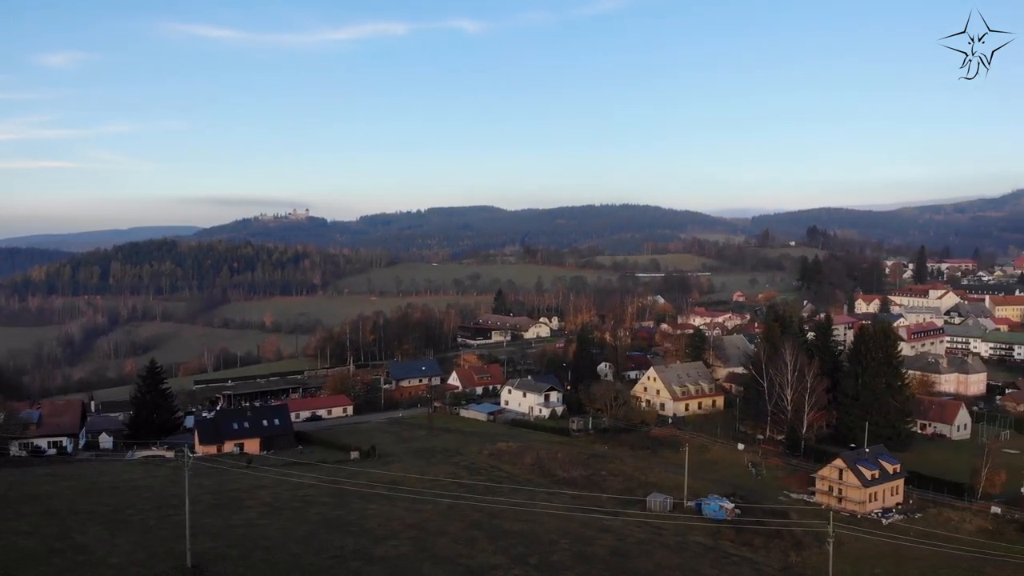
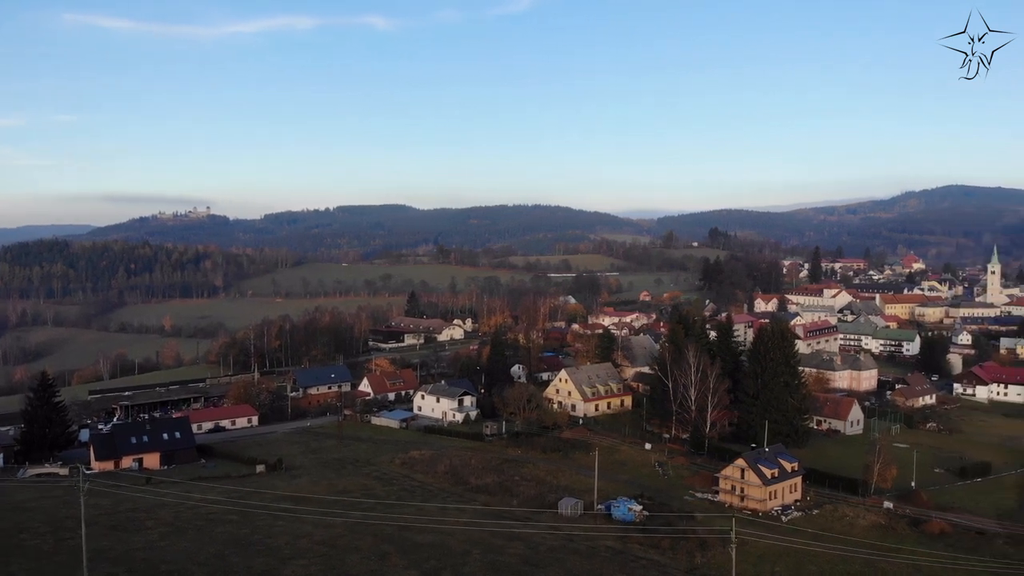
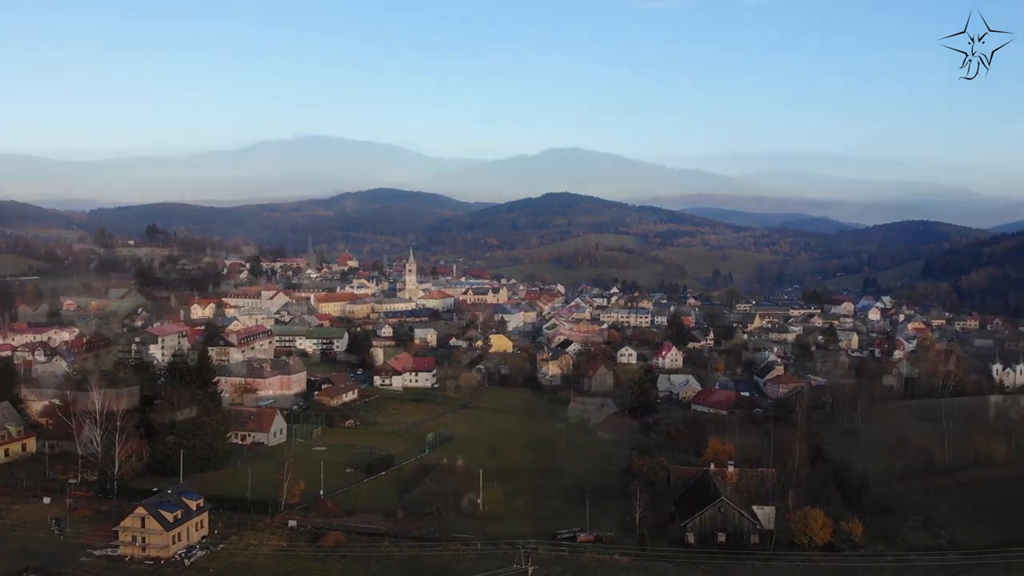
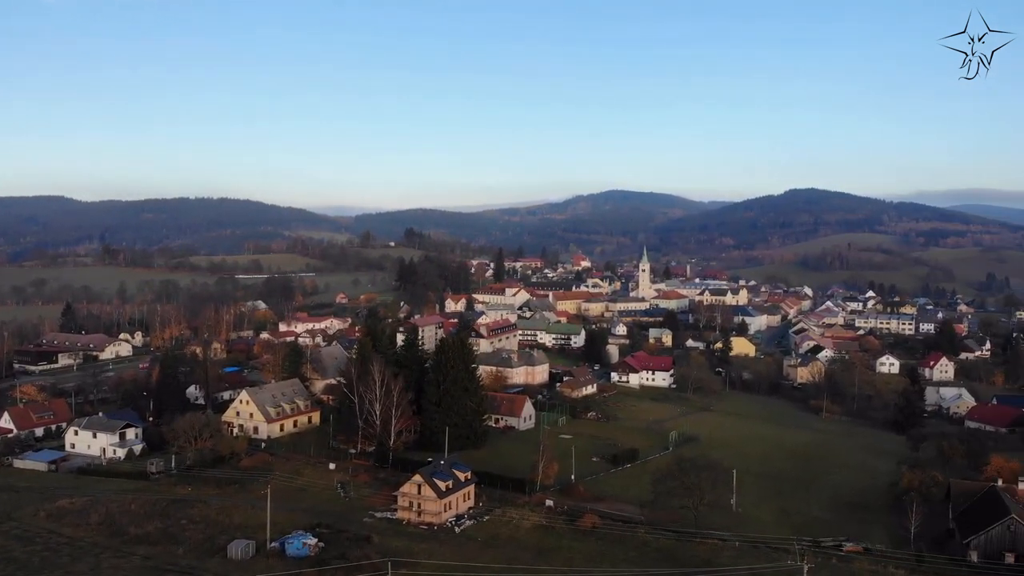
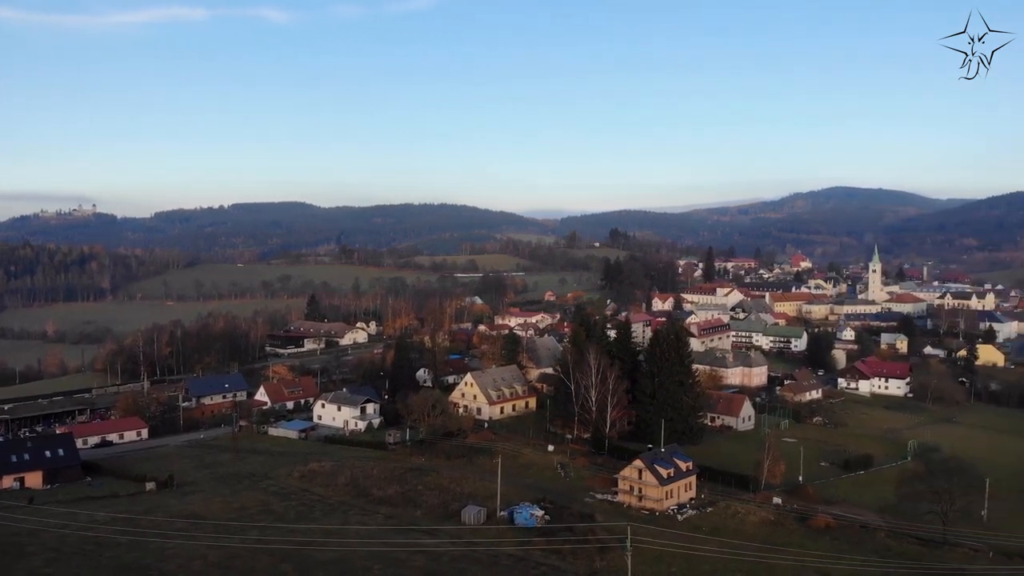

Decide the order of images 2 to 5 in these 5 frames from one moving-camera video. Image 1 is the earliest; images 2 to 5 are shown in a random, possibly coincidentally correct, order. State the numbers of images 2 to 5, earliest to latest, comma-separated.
2, 5, 4, 3
